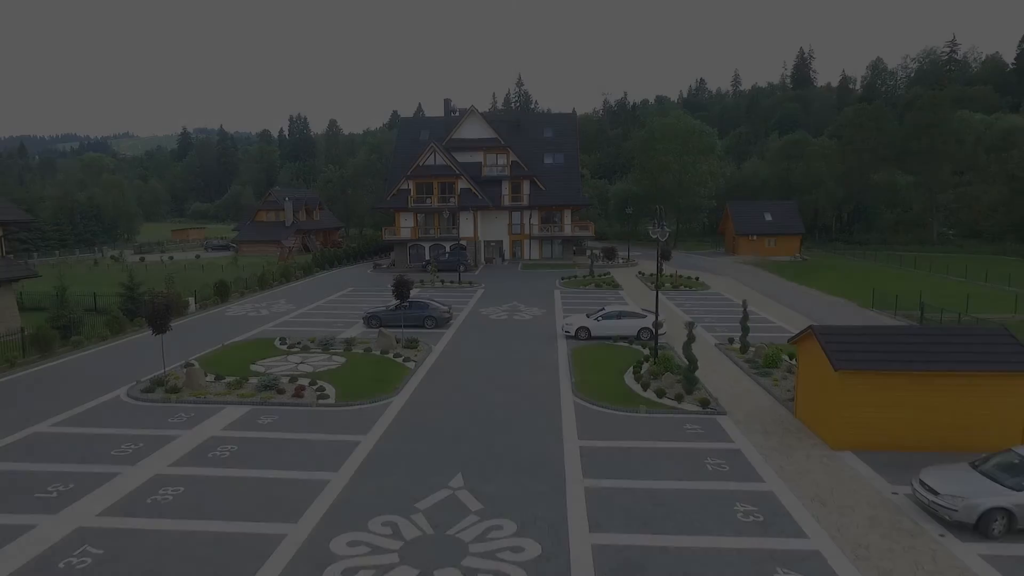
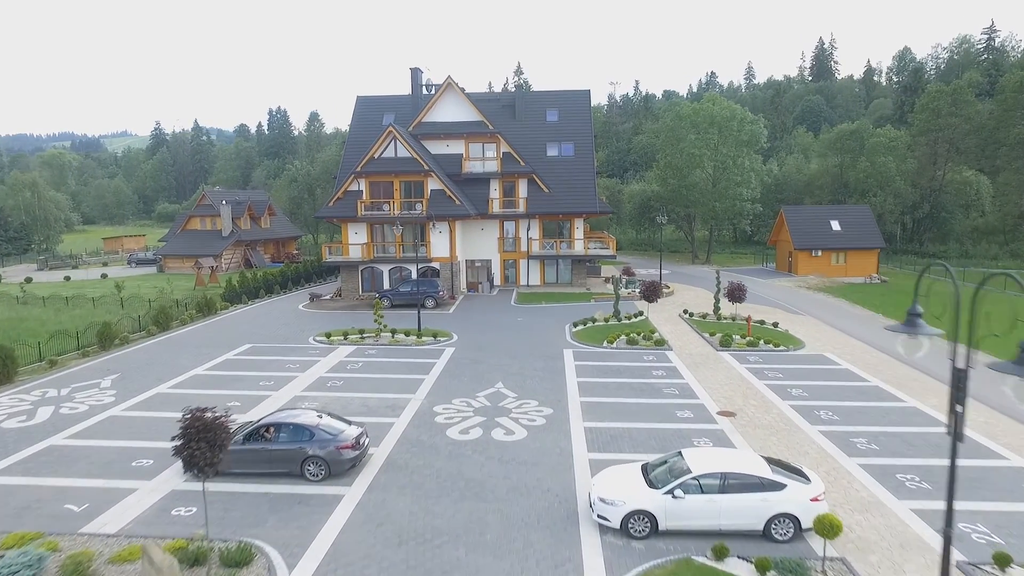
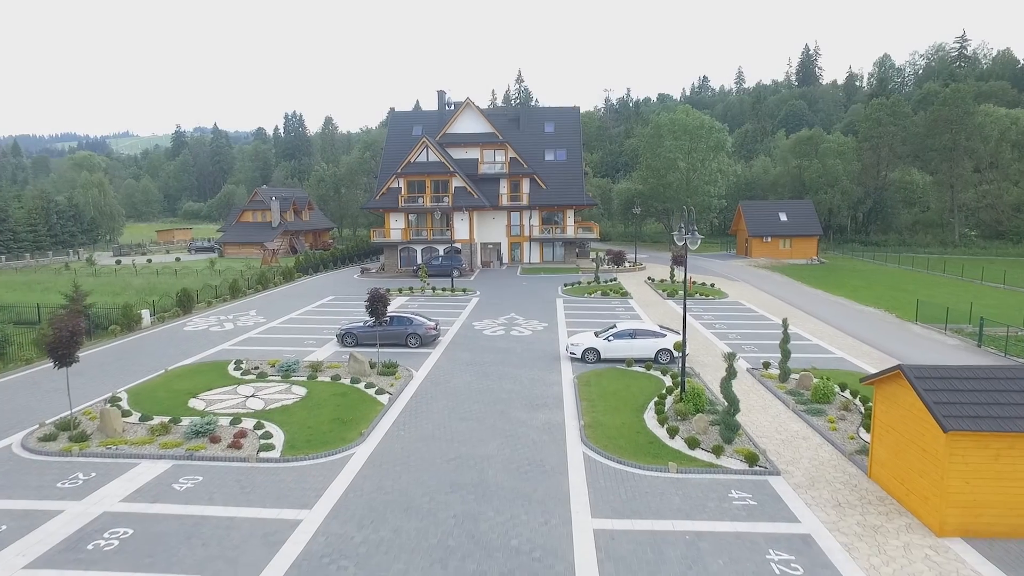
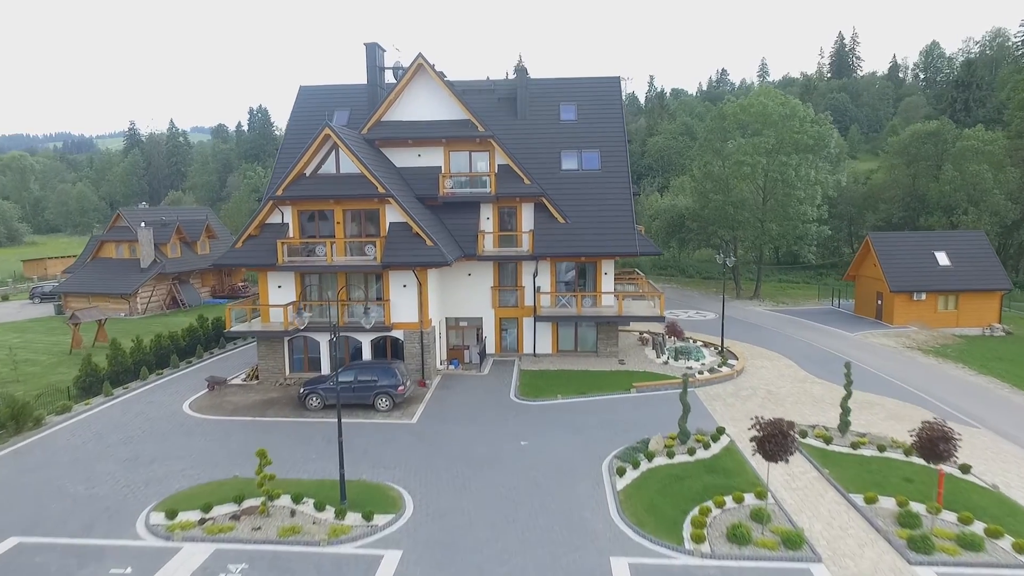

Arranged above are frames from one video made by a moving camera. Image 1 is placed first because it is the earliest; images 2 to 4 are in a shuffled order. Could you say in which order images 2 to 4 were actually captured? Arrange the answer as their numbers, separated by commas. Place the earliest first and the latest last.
3, 2, 4
